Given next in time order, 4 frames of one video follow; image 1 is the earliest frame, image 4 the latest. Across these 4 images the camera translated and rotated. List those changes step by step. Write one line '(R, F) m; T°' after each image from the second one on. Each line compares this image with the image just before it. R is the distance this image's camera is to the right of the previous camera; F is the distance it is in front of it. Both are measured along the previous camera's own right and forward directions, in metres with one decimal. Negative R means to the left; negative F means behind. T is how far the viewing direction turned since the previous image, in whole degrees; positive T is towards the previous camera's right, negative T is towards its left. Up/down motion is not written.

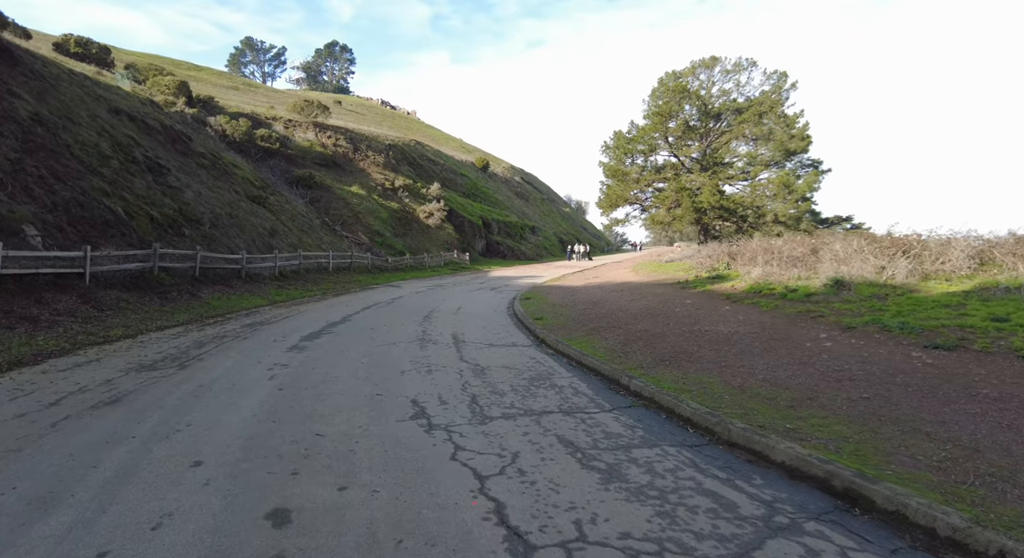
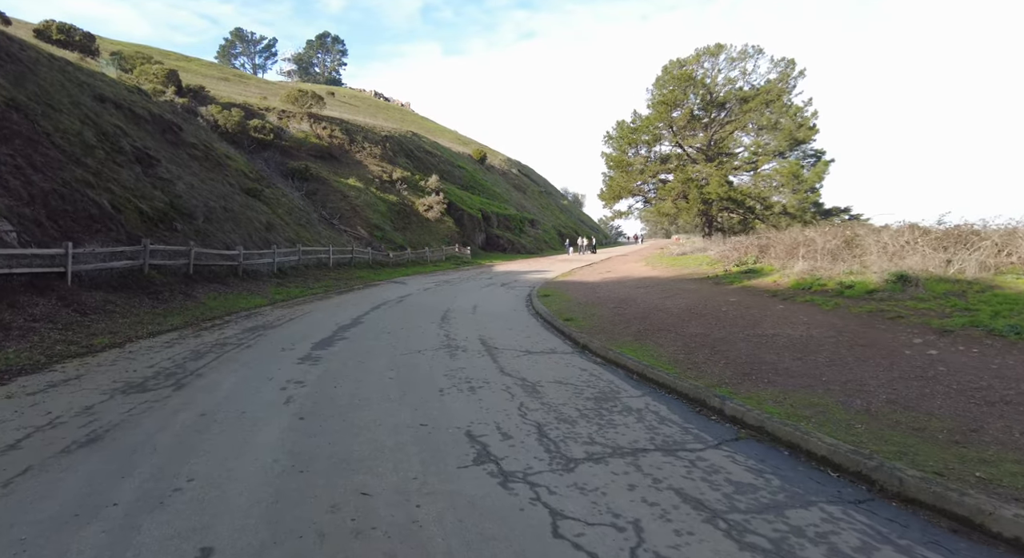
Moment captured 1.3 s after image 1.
(-0.7, +1.1) m; +1°
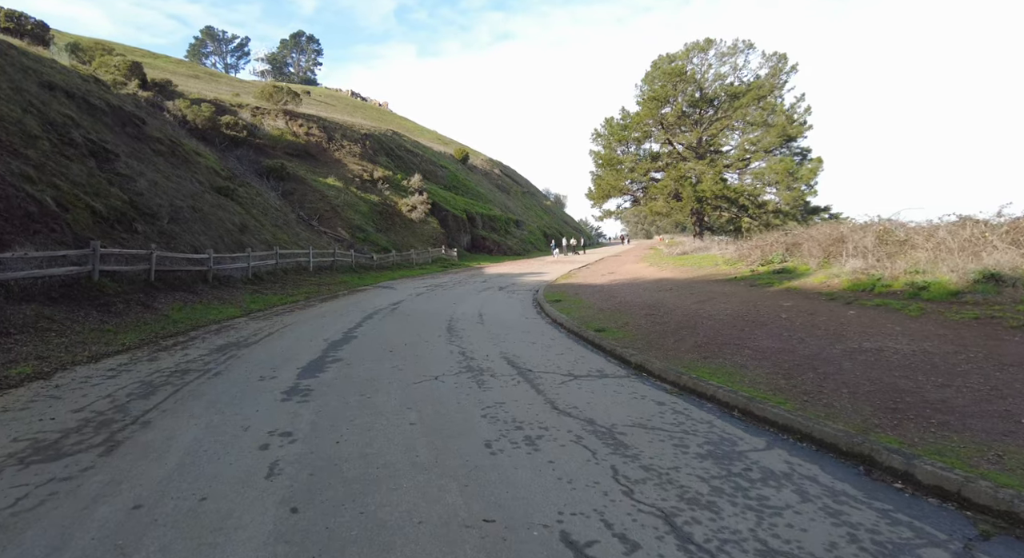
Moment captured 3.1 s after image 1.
(-0.8, +1.6) m; +2°
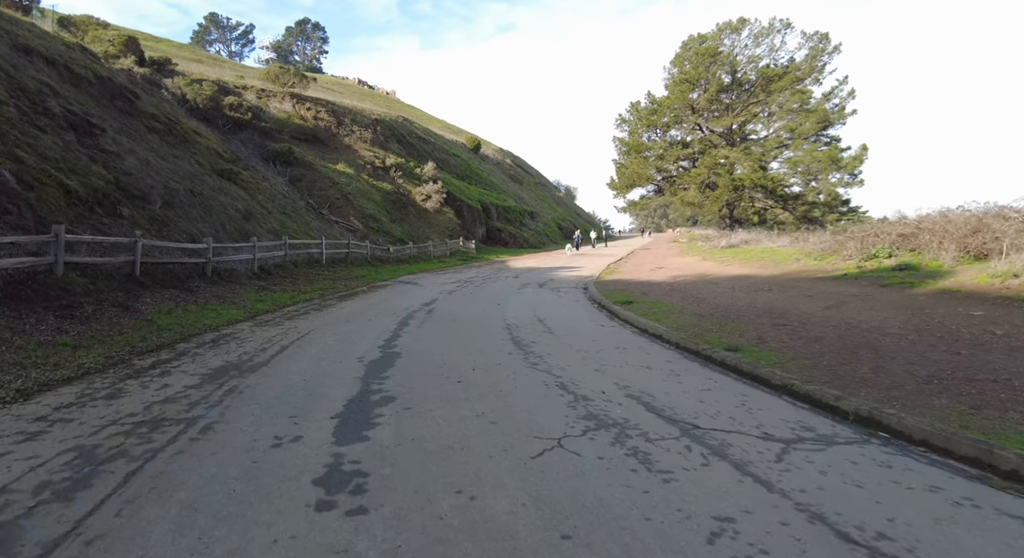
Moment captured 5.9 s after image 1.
(-1.3, +2.5) m; 0°
